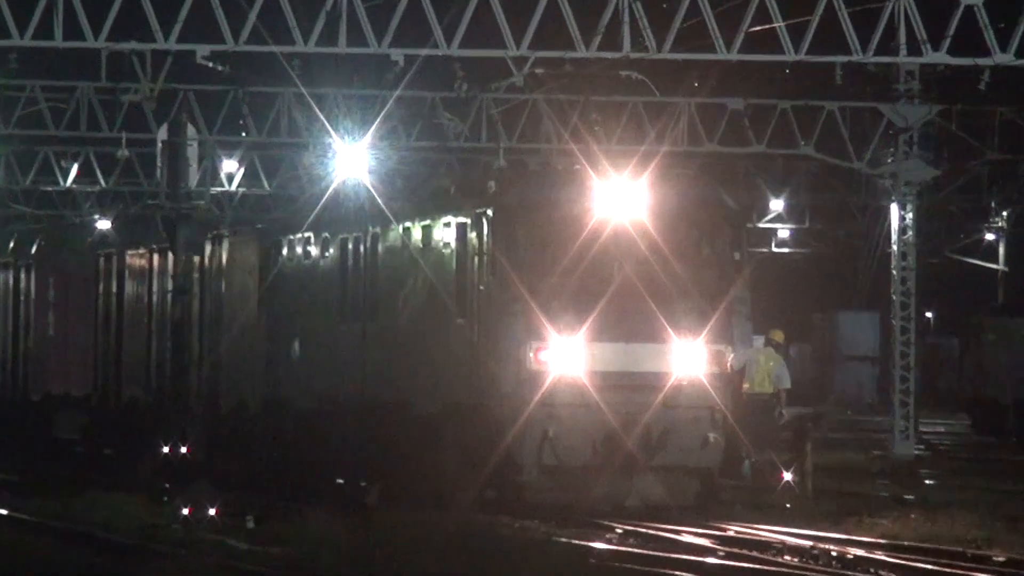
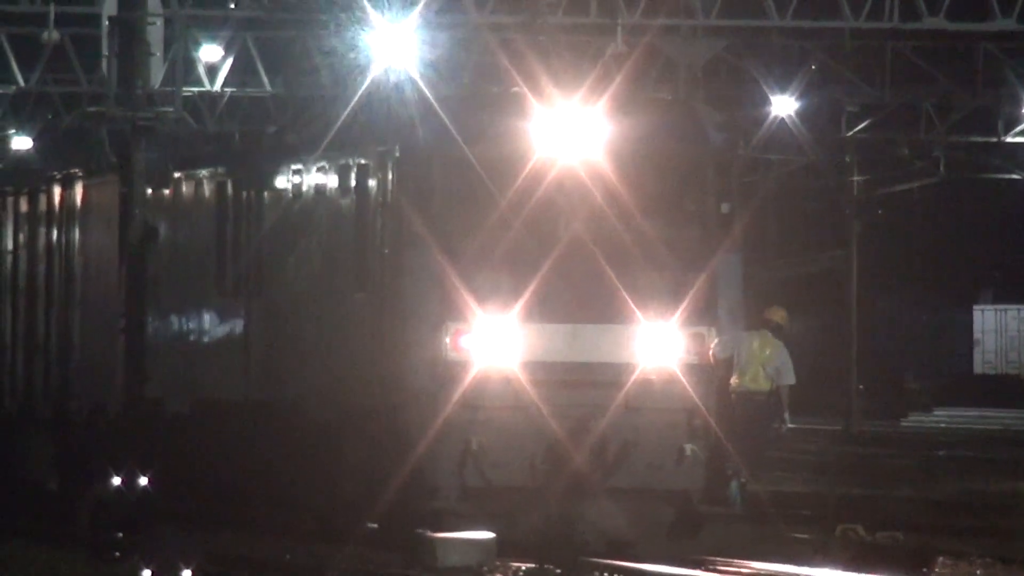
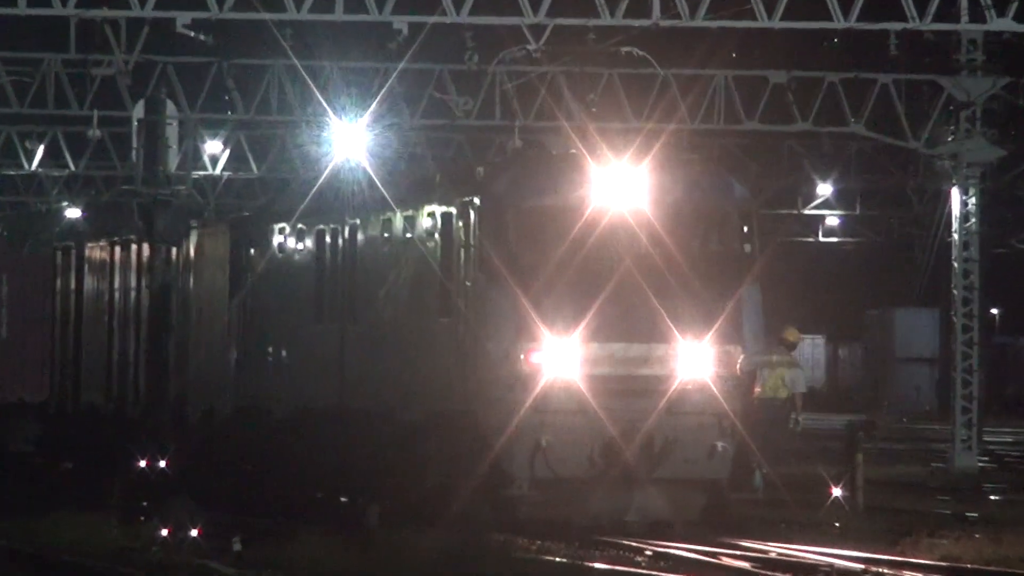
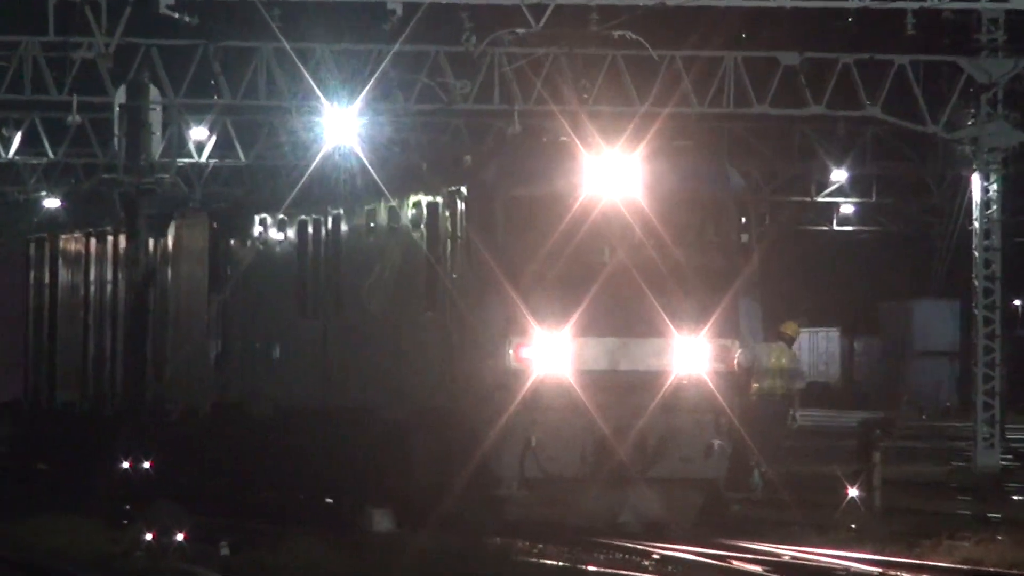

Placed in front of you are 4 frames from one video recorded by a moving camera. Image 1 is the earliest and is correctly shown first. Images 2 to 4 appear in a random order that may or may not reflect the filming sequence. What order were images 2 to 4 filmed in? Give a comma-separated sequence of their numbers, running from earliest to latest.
3, 4, 2
